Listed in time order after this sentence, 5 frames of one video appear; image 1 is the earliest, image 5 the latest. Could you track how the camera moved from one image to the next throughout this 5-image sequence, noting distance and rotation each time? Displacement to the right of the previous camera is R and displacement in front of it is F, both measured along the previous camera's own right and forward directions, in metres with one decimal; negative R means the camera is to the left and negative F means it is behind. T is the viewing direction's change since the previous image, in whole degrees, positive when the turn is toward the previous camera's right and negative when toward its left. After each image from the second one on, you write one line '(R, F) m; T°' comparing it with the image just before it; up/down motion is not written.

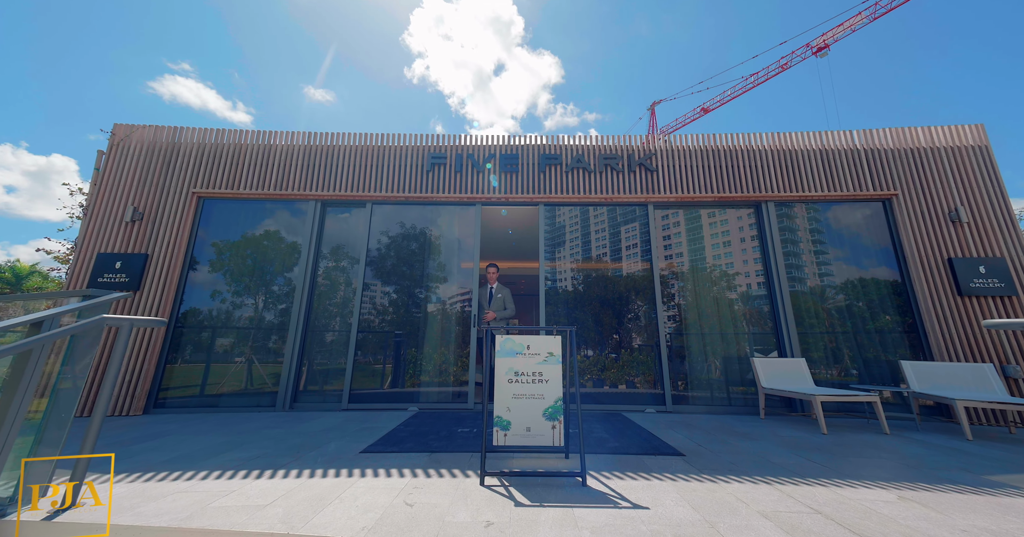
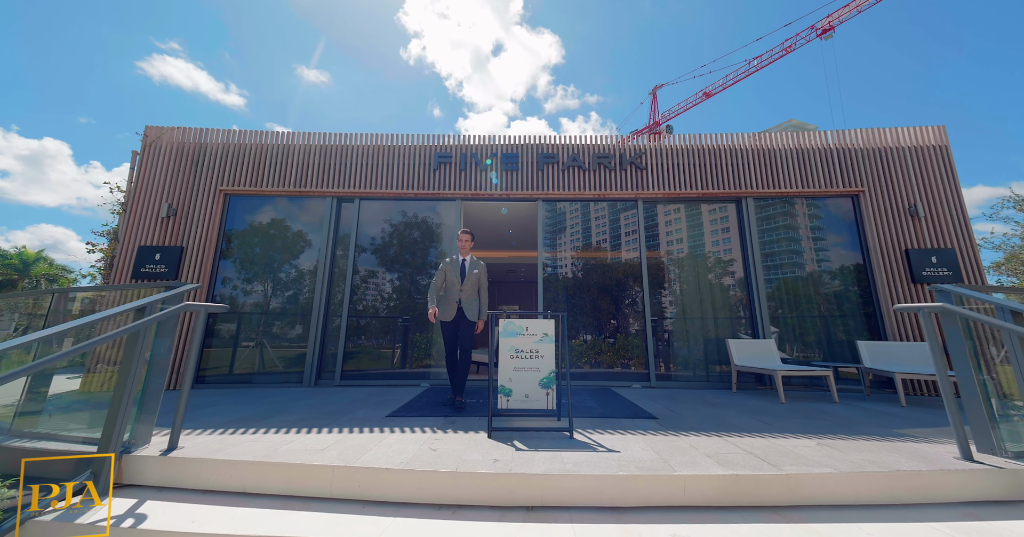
(0.0, -0.5) m; 0°
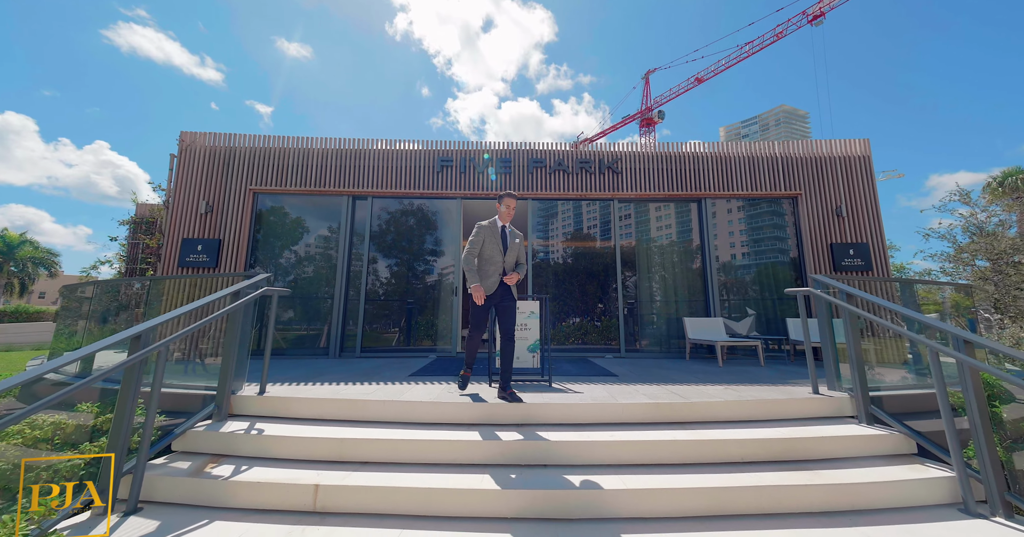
(0.0, -1.0) m; +1°
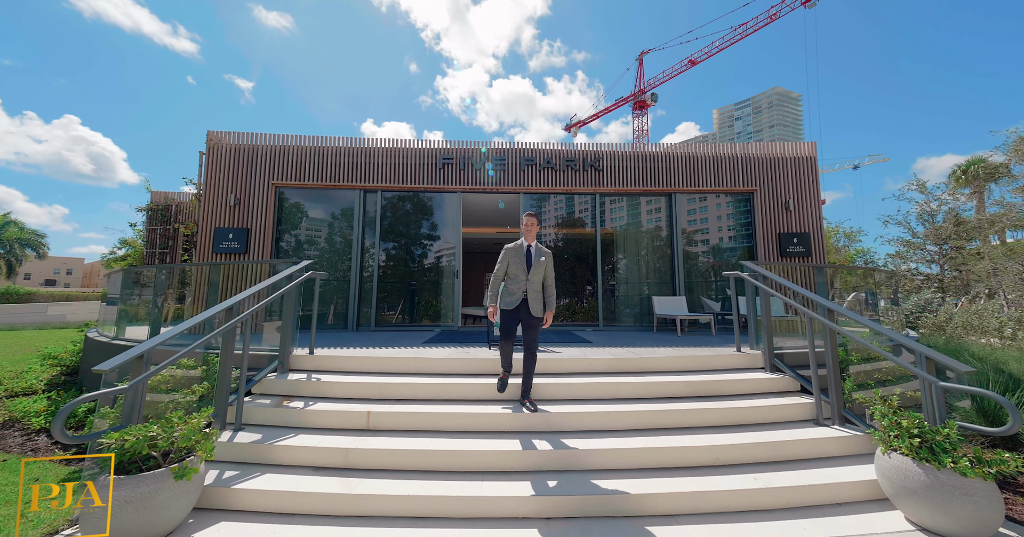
(0.0, -1.0) m; +1°
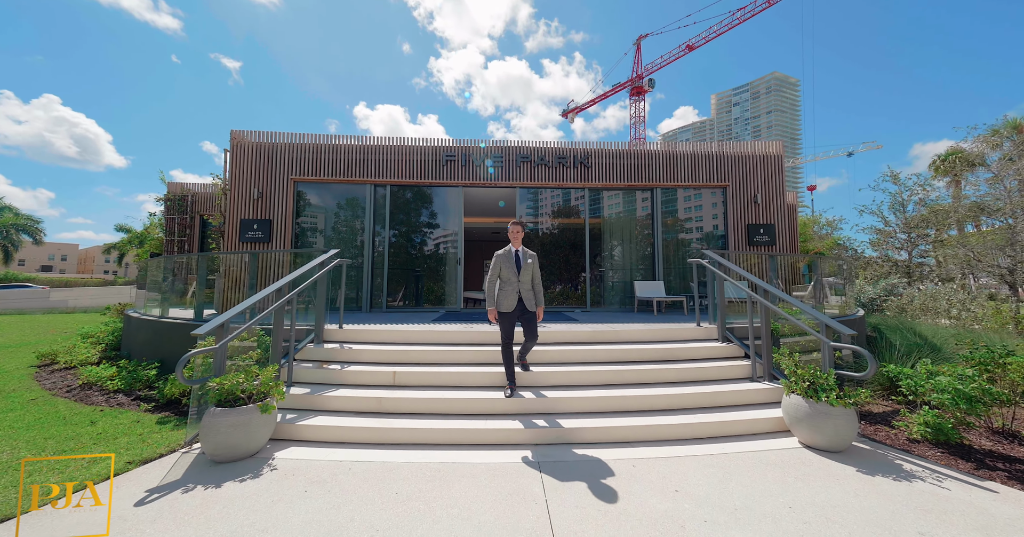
(0.0, -0.8) m; +1°
